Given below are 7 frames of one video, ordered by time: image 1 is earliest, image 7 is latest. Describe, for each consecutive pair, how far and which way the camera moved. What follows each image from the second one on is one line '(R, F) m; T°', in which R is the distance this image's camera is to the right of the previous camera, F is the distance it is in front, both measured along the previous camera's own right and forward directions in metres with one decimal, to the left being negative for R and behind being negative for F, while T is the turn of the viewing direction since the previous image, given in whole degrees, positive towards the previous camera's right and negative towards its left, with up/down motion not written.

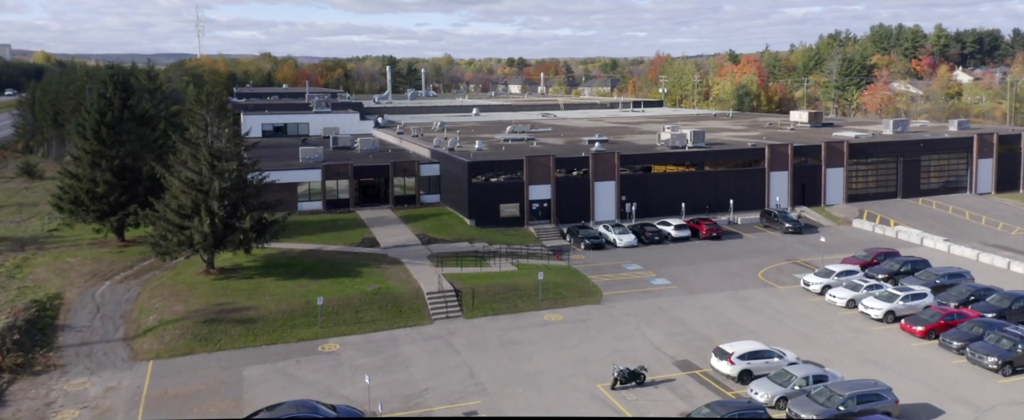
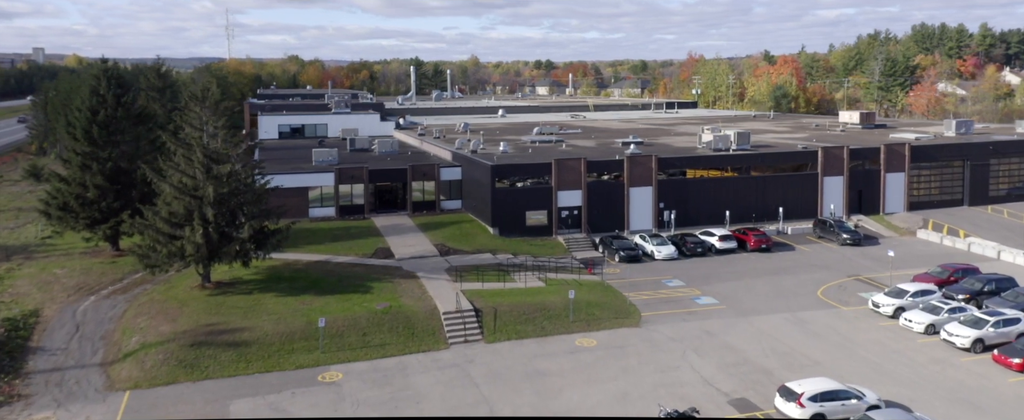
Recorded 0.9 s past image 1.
(0.0, +4.0) m; -2°
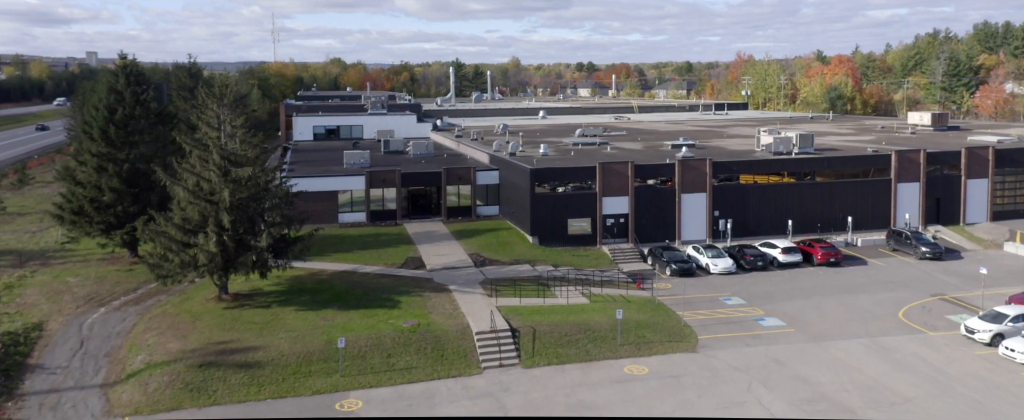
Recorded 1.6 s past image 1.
(0.0, +3.1) m; -3°
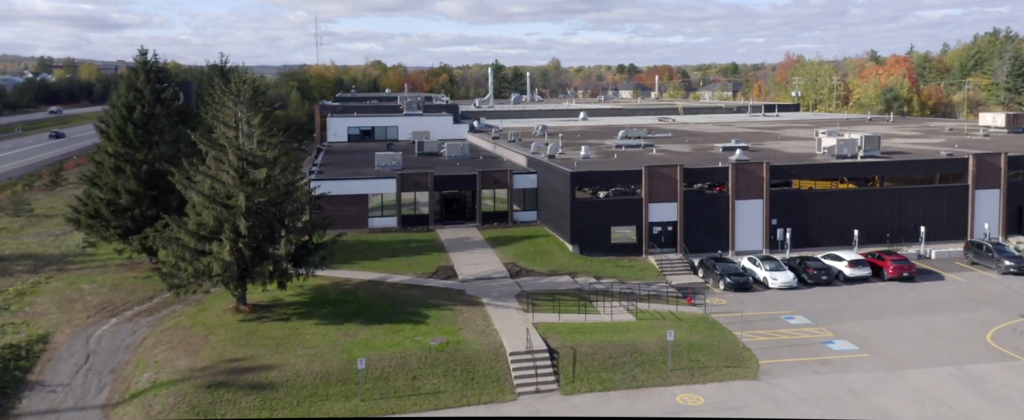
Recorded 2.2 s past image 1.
(0.0, +2.7) m; -3°
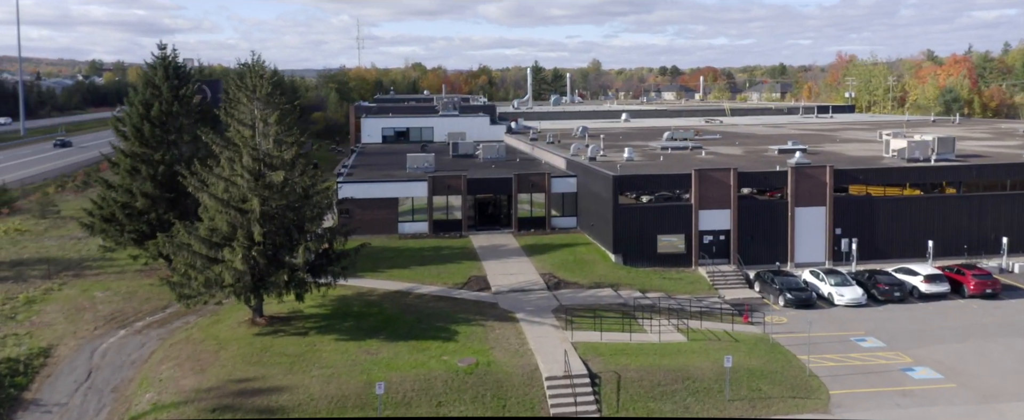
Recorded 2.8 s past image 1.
(+0.1, +2.6) m; -3°
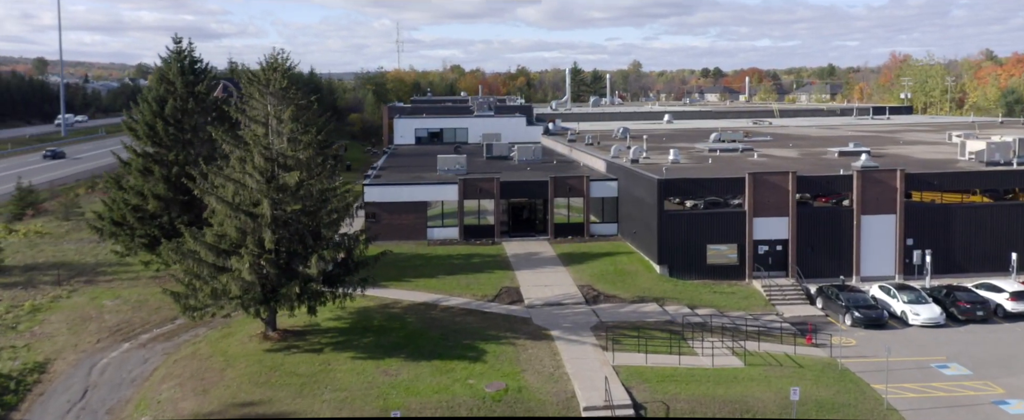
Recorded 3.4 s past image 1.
(+0.1, +2.6) m; -3°
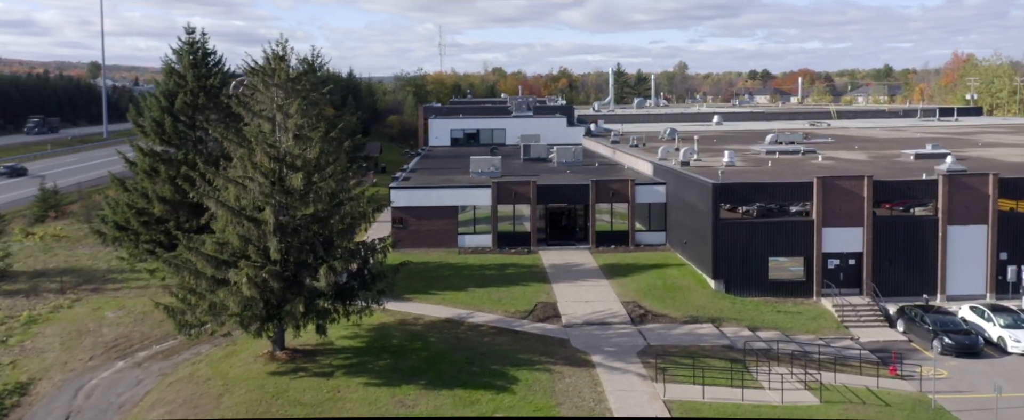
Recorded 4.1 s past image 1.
(+0.2, +3.0) m; -3°
